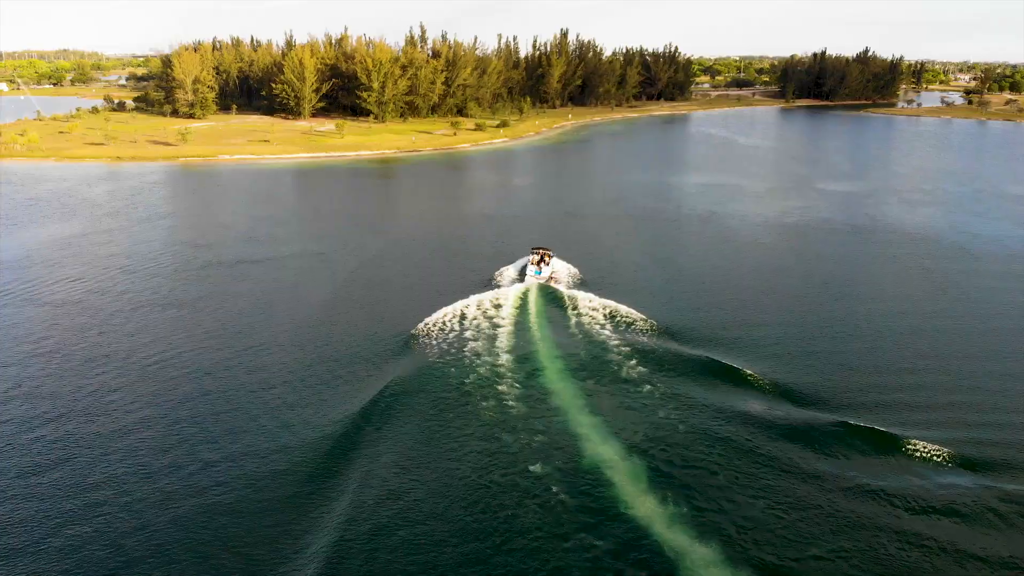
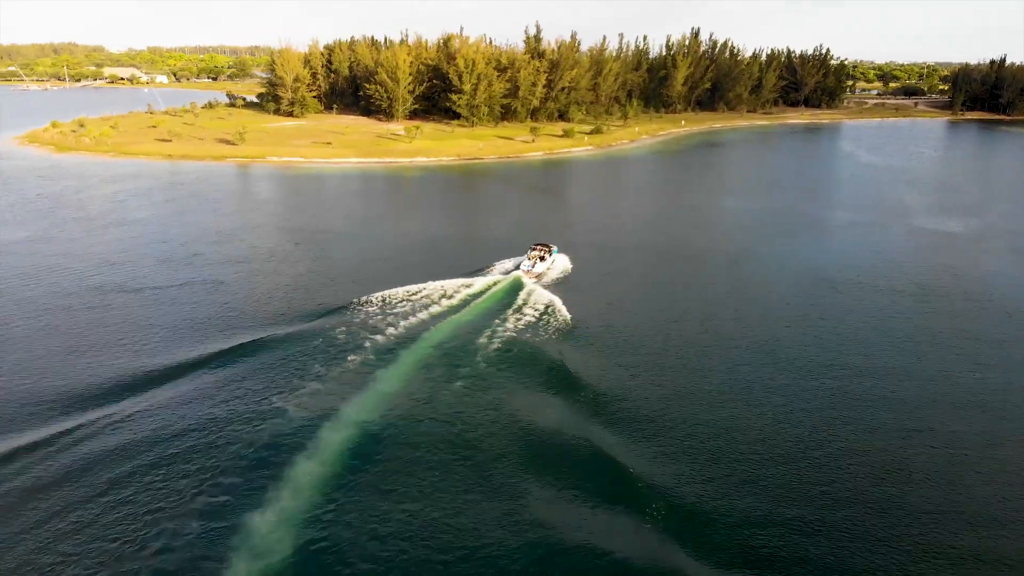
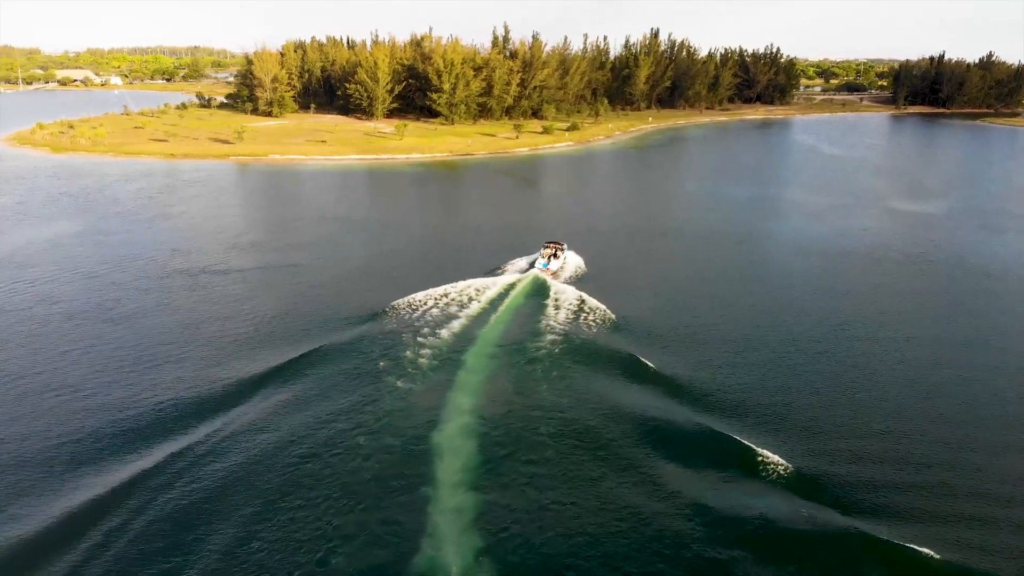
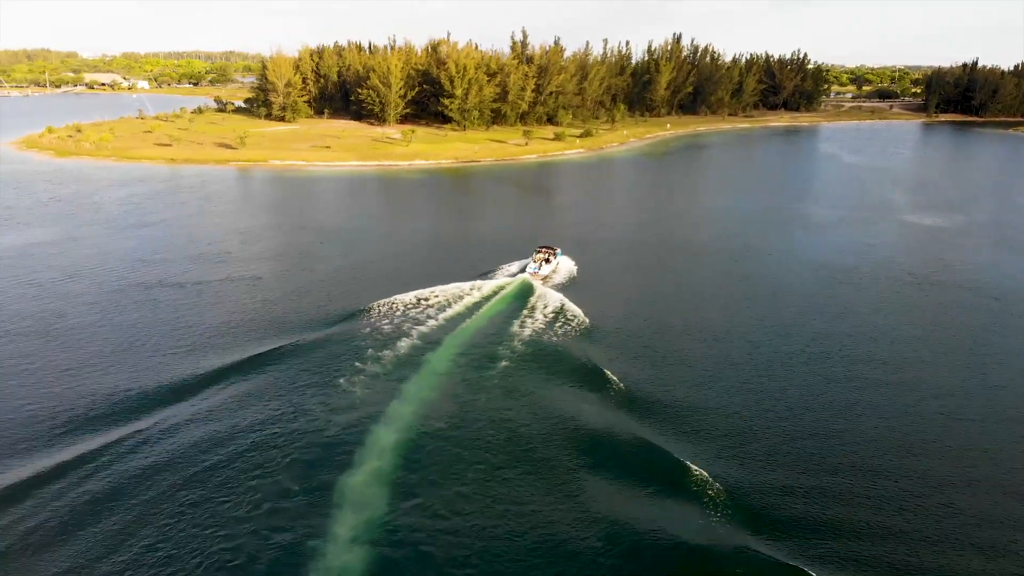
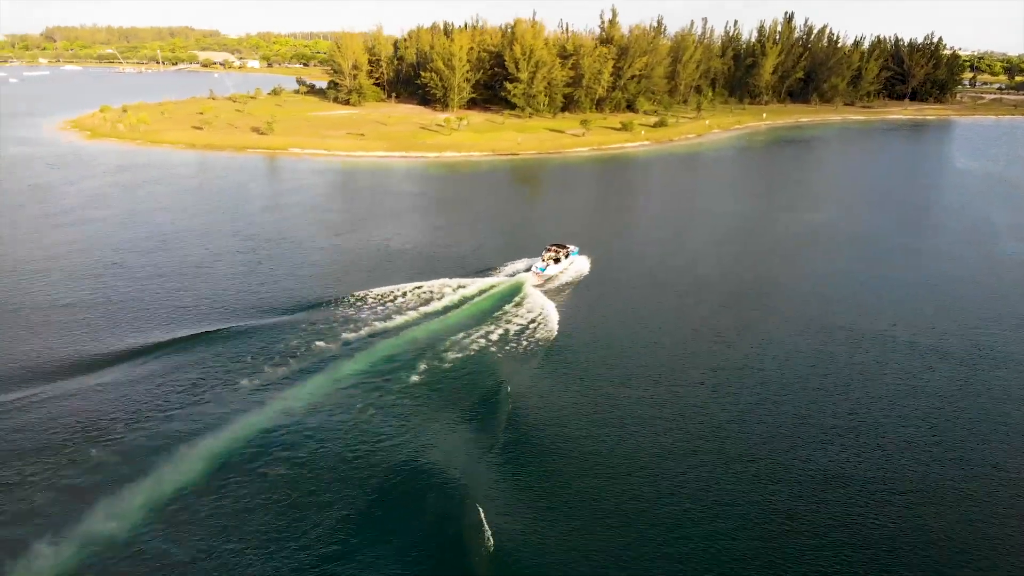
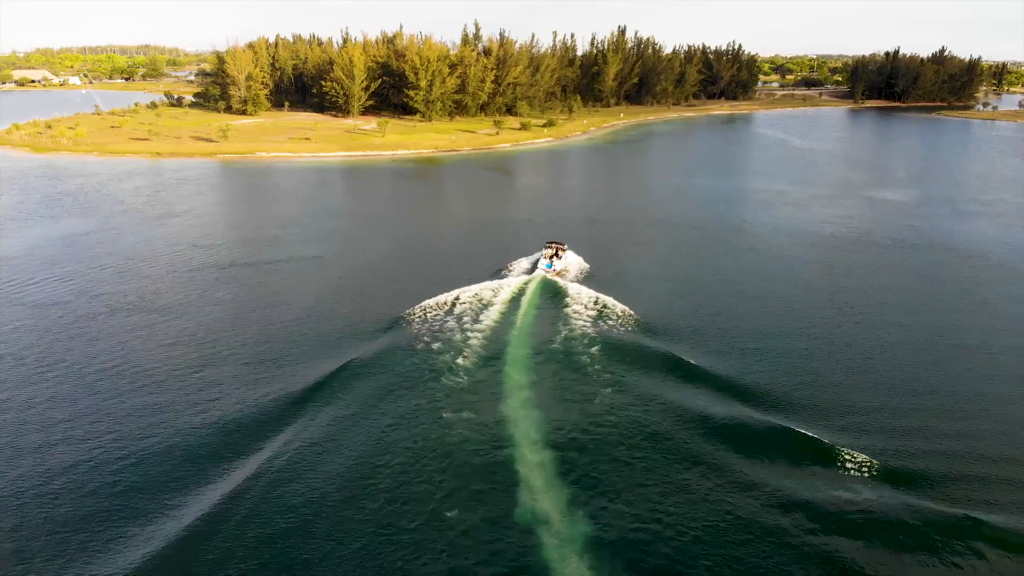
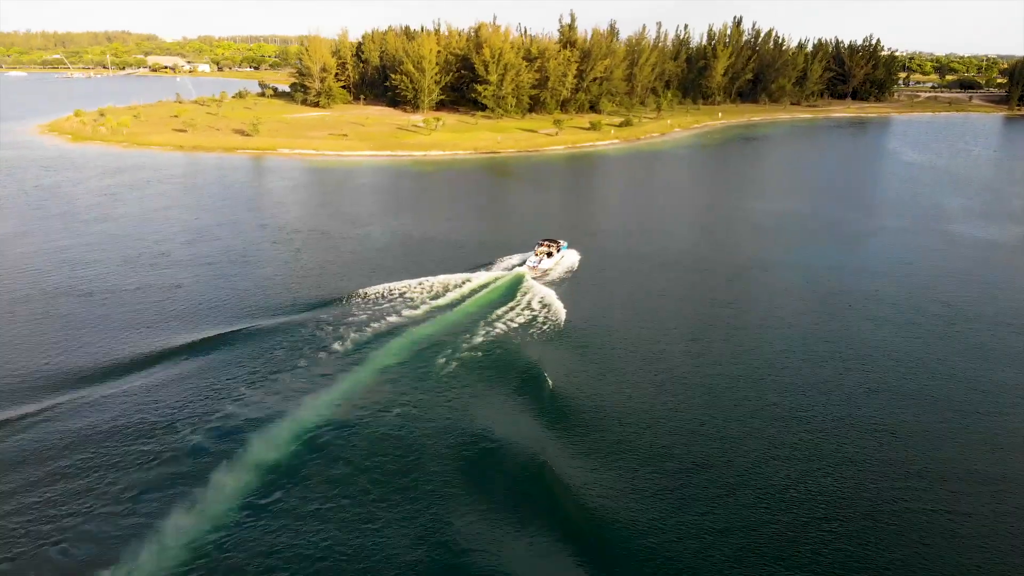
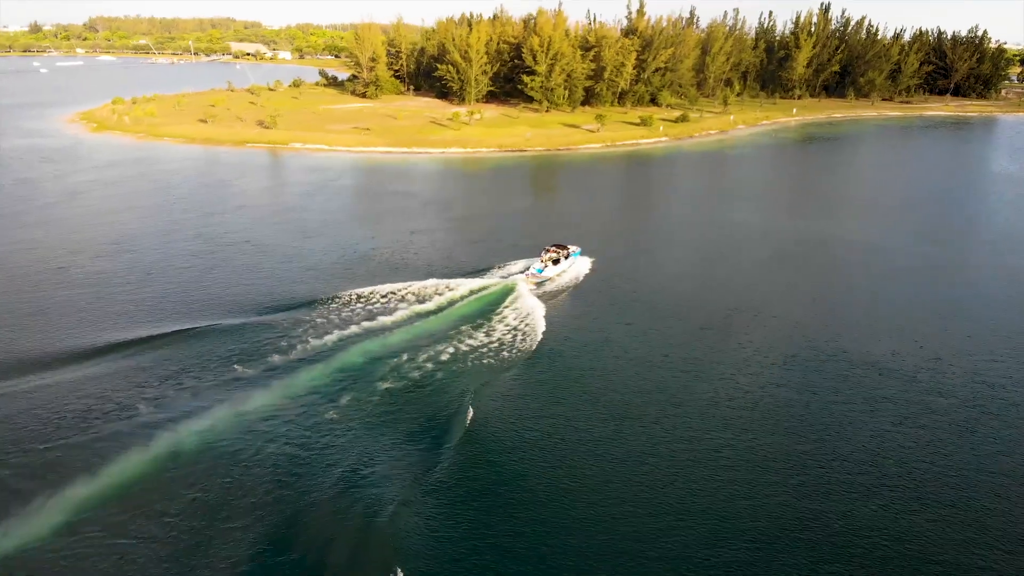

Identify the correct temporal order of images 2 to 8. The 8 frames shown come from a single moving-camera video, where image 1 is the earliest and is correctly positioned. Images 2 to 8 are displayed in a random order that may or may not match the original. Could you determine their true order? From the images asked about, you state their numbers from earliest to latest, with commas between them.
6, 3, 4, 2, 7, 5, 8
